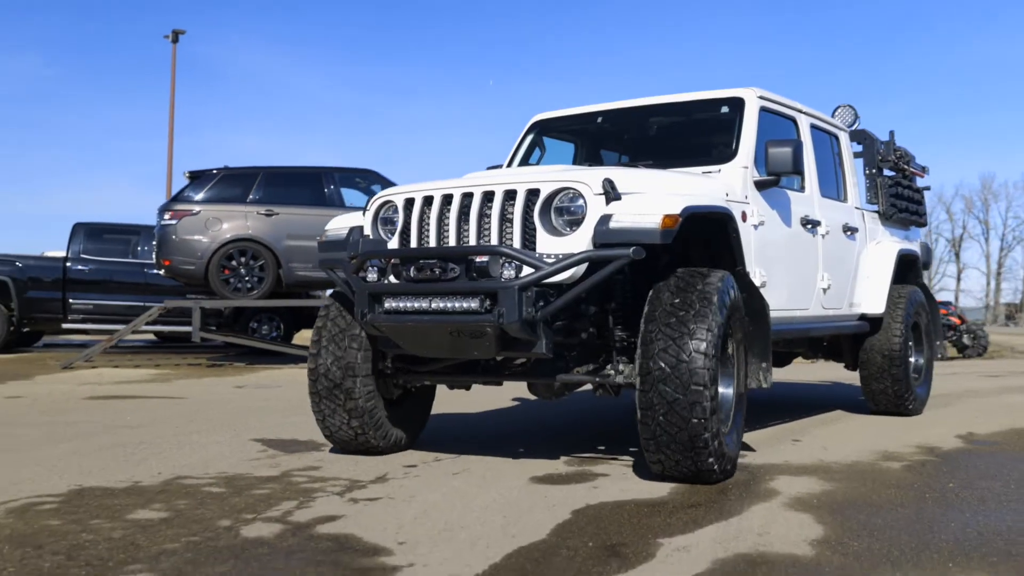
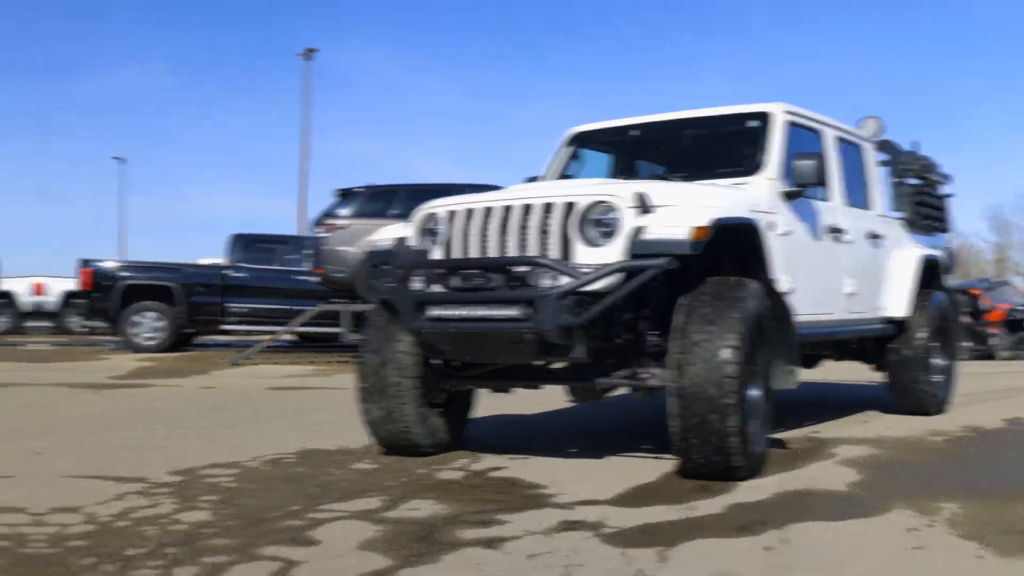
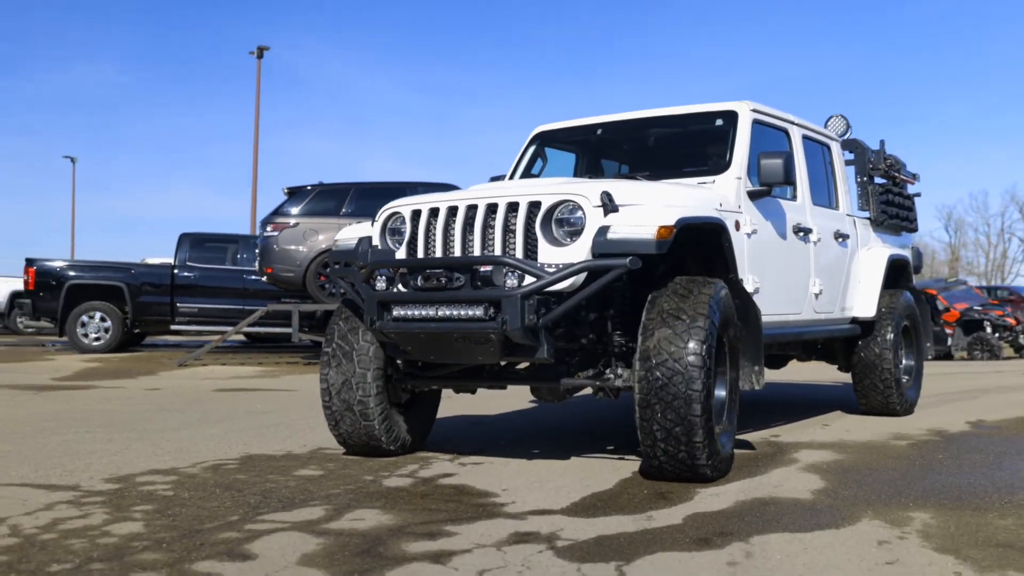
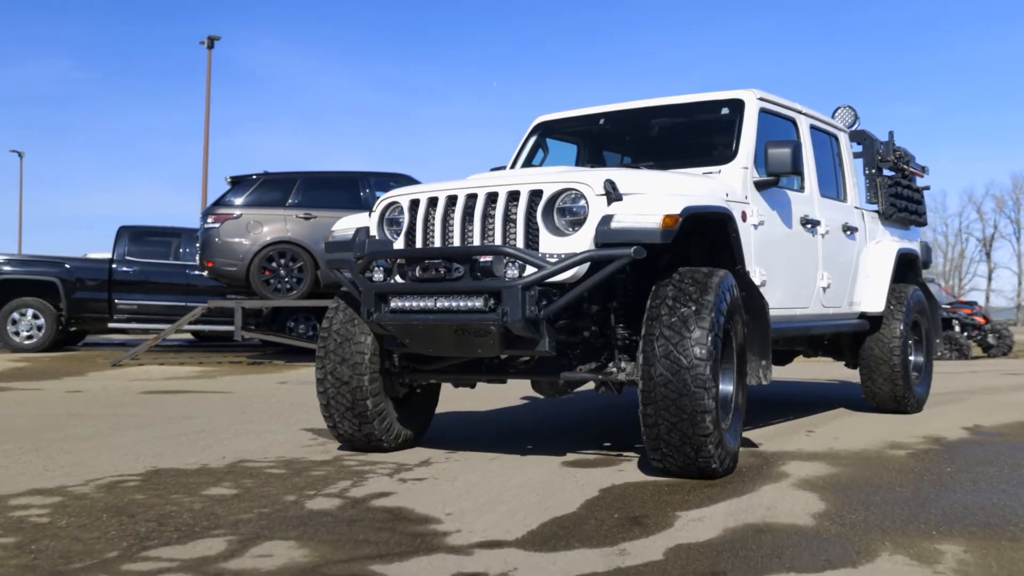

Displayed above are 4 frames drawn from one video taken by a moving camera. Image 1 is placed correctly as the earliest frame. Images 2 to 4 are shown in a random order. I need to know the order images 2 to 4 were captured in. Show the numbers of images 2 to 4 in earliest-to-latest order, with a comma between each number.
4, 3, 2
